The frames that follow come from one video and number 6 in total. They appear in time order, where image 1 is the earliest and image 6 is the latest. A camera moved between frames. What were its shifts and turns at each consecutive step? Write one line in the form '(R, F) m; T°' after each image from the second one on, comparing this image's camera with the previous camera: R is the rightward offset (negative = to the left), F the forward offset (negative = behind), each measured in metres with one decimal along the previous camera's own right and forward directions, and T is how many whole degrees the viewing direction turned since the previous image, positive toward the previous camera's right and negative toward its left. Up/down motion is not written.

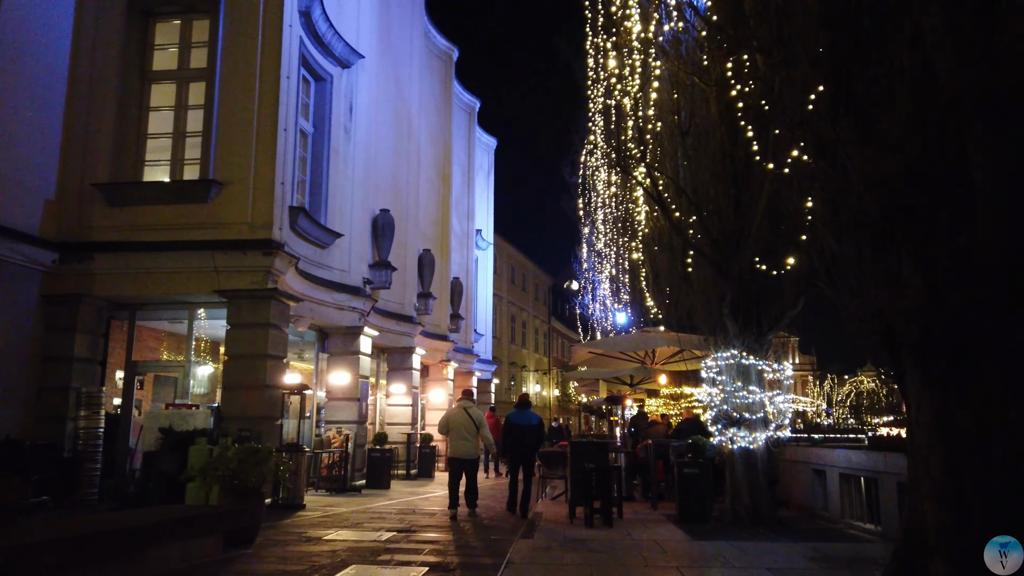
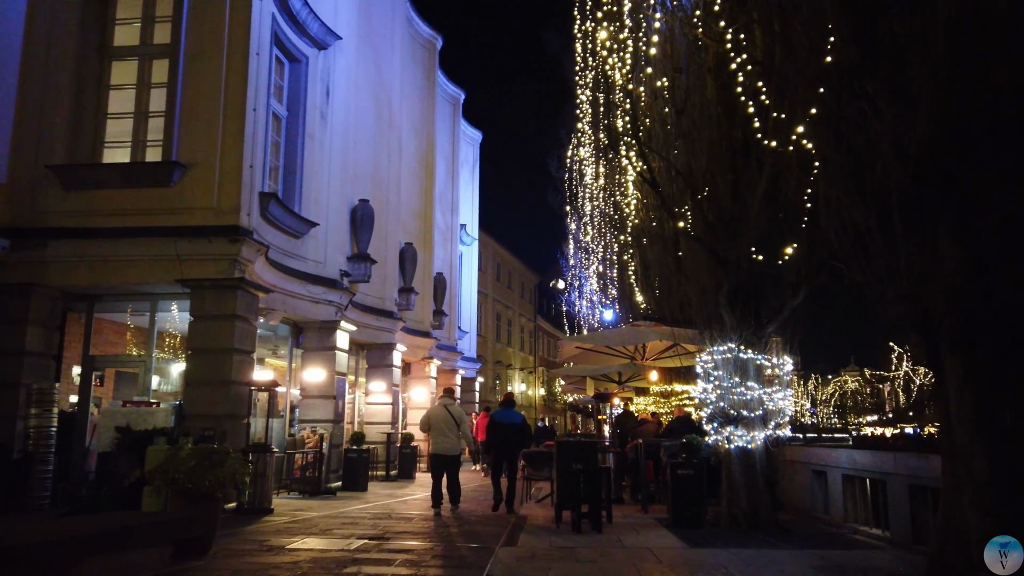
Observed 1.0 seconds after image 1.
(0.0, +0.7) m; +1°
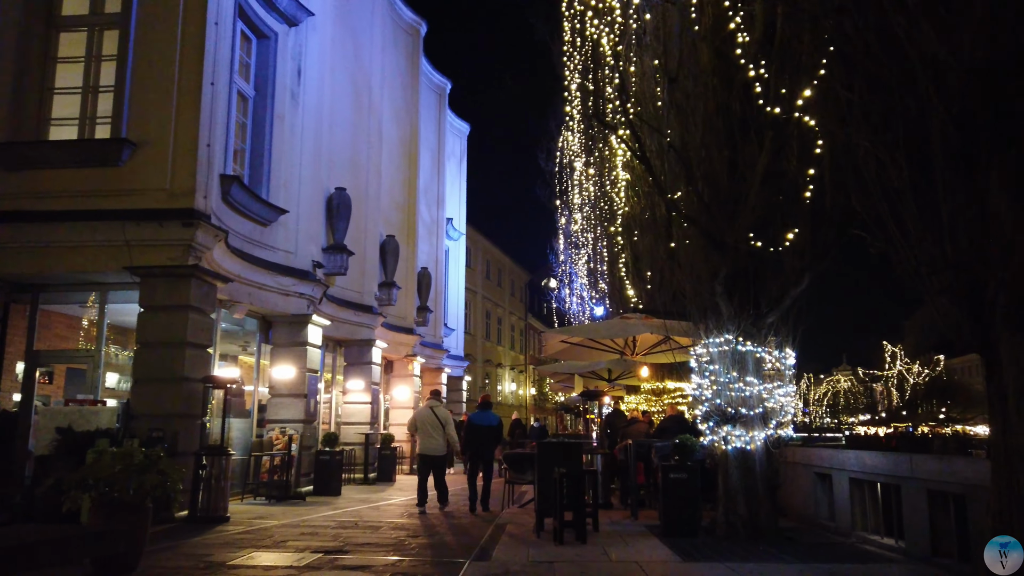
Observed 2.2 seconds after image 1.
(+0.2, +0.9) m; +1°
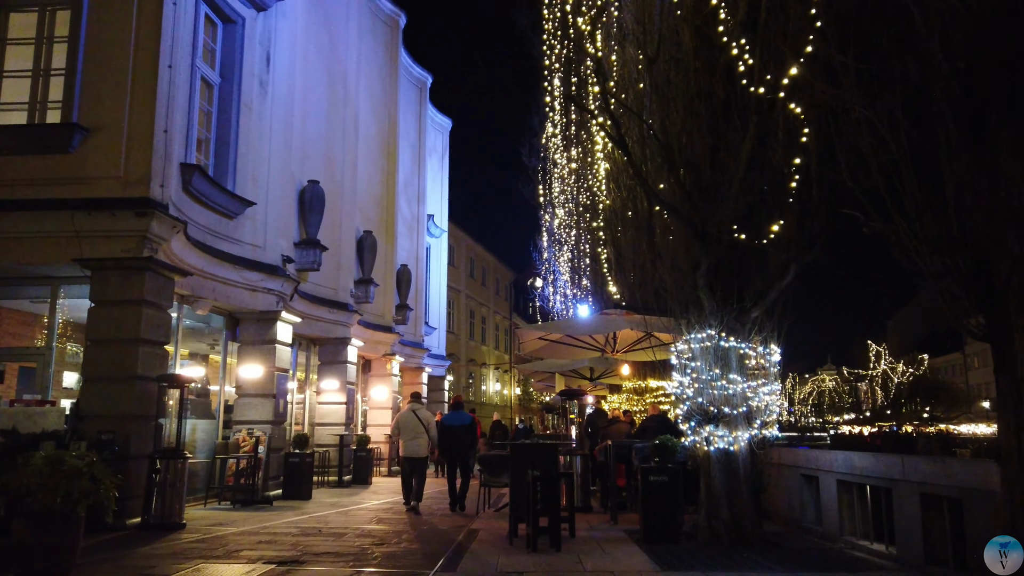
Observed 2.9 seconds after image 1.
(+0.2, +0.5) m; +1°
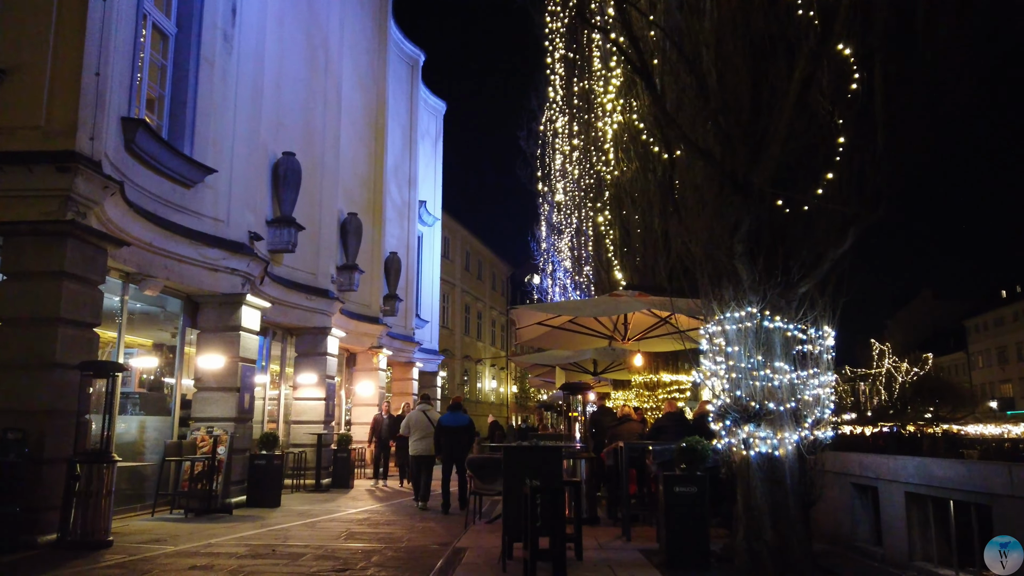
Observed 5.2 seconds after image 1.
(0.0, +1.7) m; 0°
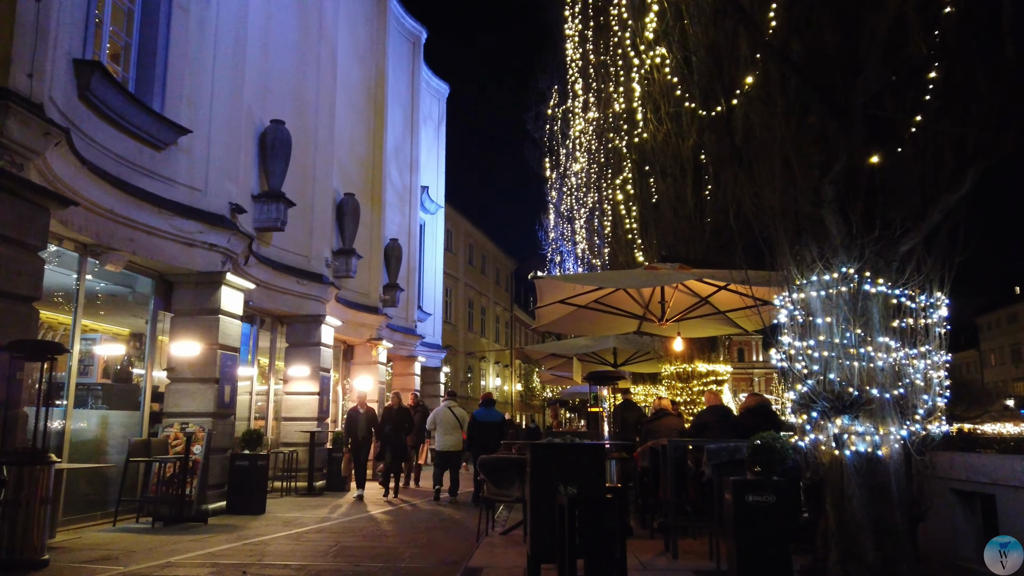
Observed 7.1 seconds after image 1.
(-0.2, +1.5) m; 0°
